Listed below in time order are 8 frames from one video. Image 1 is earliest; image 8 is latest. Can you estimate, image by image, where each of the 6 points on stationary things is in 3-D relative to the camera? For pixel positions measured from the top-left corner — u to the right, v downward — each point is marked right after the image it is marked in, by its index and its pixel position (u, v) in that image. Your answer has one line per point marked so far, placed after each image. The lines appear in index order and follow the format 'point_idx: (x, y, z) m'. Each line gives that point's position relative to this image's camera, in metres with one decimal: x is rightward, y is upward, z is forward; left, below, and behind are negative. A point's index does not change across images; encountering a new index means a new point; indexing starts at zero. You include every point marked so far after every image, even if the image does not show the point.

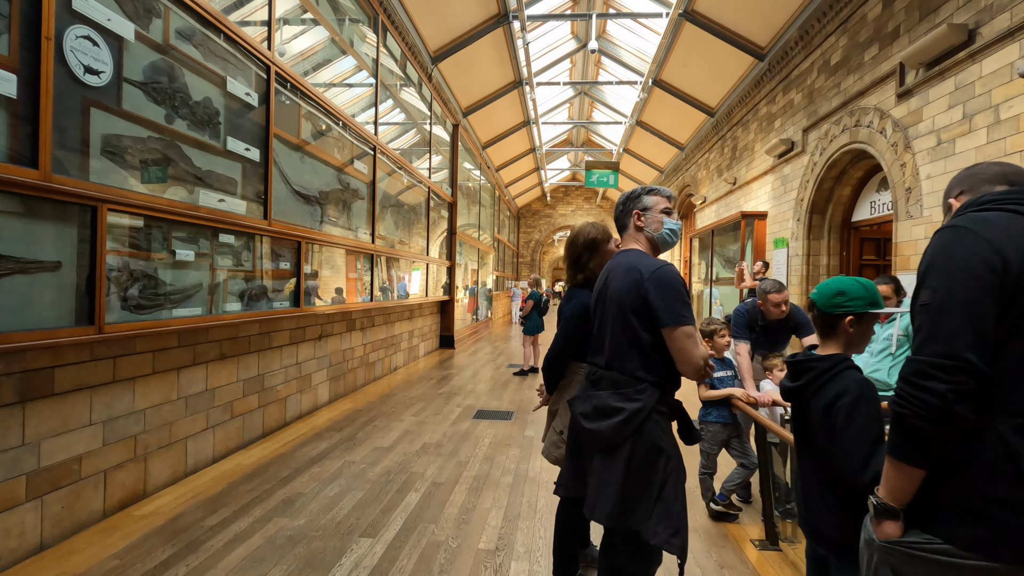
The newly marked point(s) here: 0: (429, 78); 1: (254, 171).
0: (-1.2, +3.1, +7.8) m
1: (-1.6, +0.7, +3.3) m
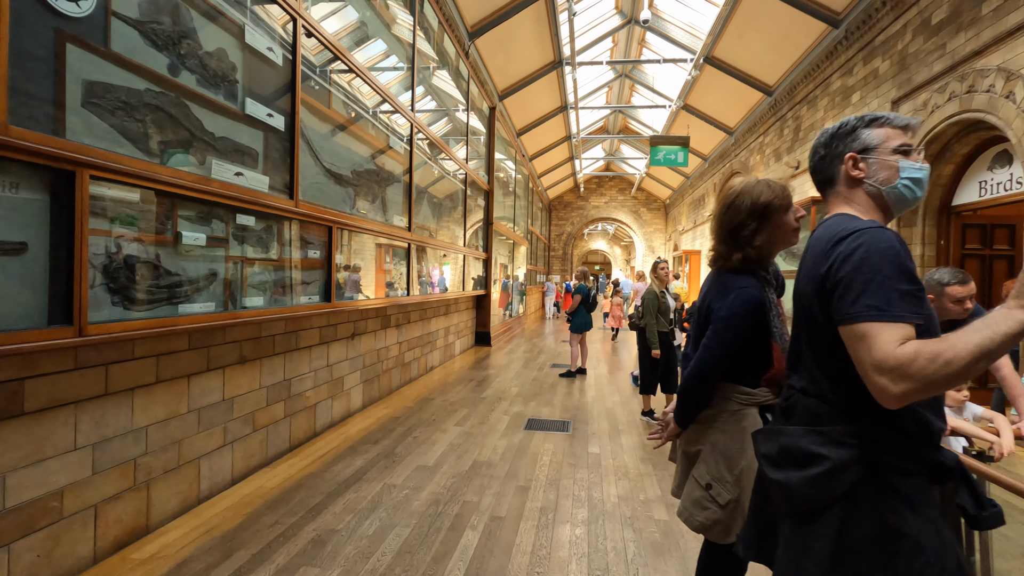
0: (-0.6, +3.2, +7.3) m
1: (-1.2, +0.8, +2.8) m
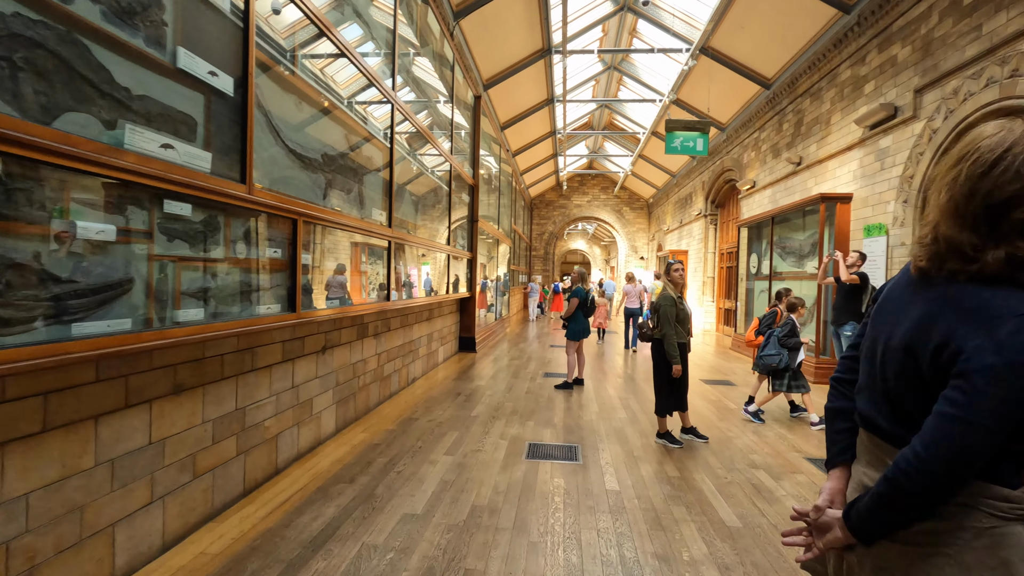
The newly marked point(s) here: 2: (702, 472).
0: (-0.8, +3.2, +6.7) m
1: (-1.2, +0.7, +2.2) m
2: (+1.1, -1.1, +3.2) m
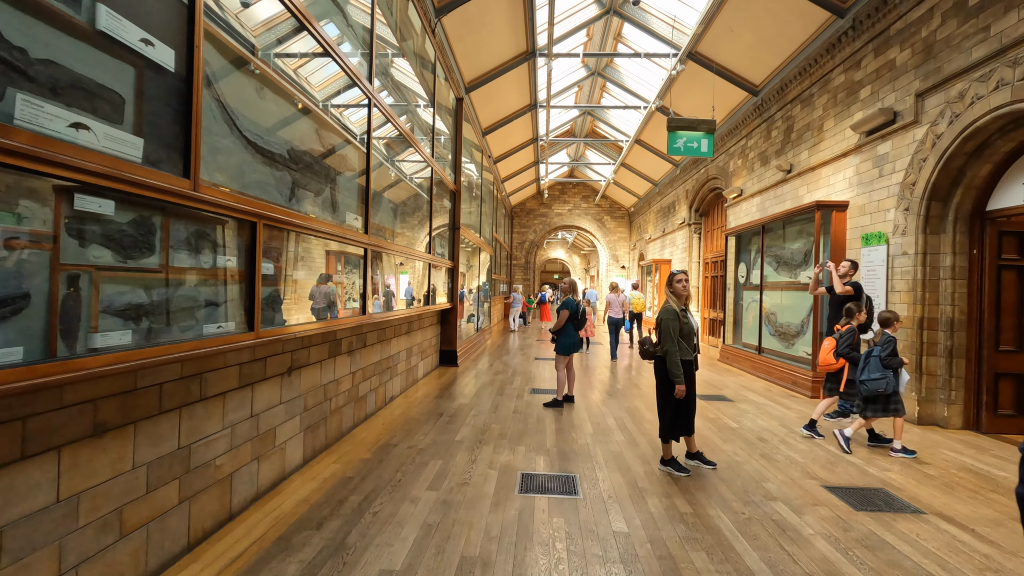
0: (-1.0, +3.0, +6.4) m
1: (-1.2, +0.7, +1.8) m
2: (+1.1, -1.2, +2.8) m
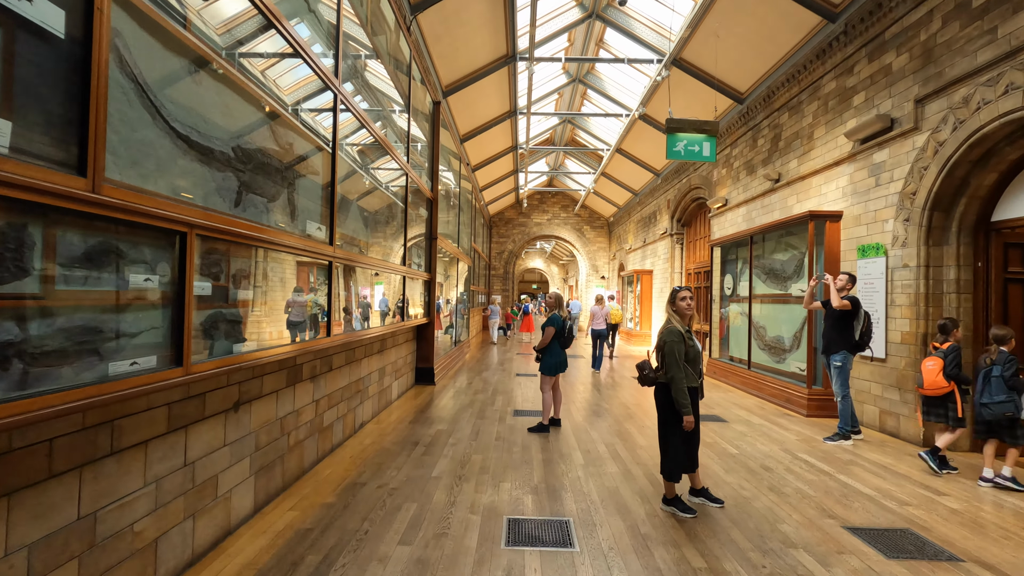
0: (-1.2, +2.9, +6.0) m
1: (-1.2, +0.6, +1.4) m
2: (+1.0, -1.3, +2.5) m
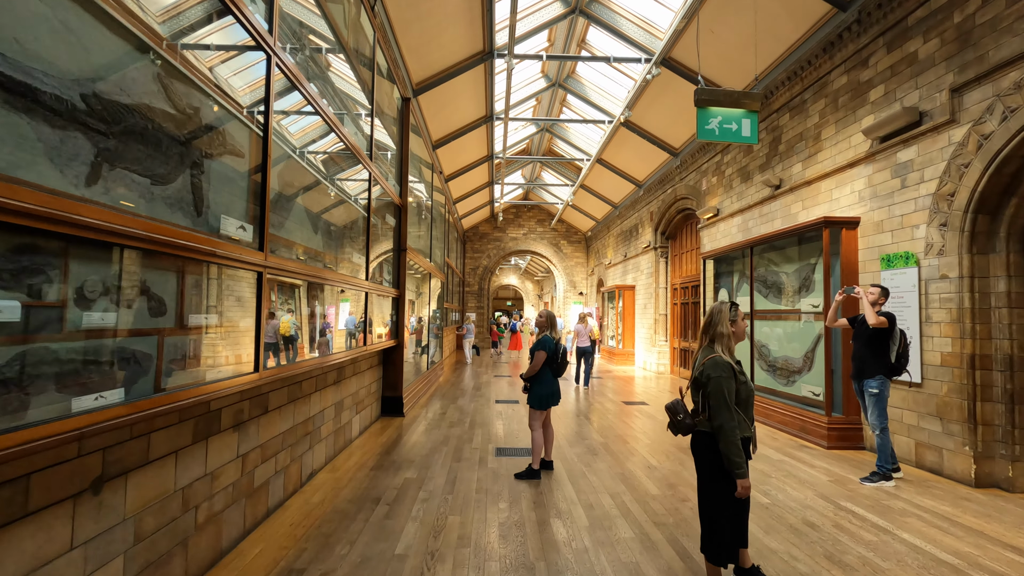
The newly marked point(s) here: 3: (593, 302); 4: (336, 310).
0: (-1.4, +2.7, +5.3) m
1: (-1.2, +0.6, +0.6) m
2: (+1.0, -1.3, +1.7) m
3: (+2.8, -0.5, +18.6) m
4: (-1.4, -0.2, +4.1) m
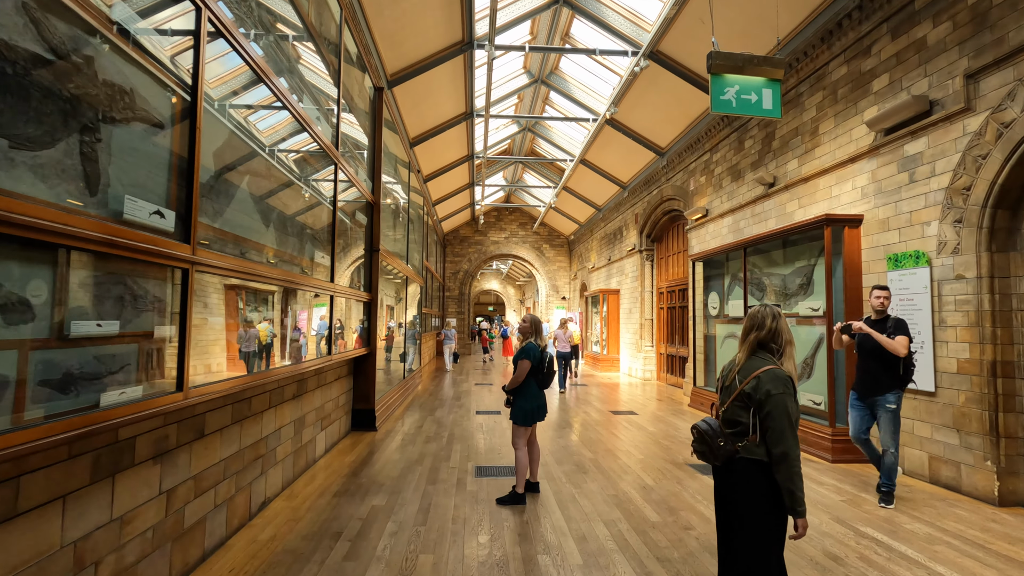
0: (-1.6, +2.7, +4.8) m
1: (-1.2, +0.6, +0.2) m
2: (+1.0, -1.3, +1.3) m
3: (+2.2, -0.6, +18.3) m
4: (-1.5, -0.2, +3.6) m
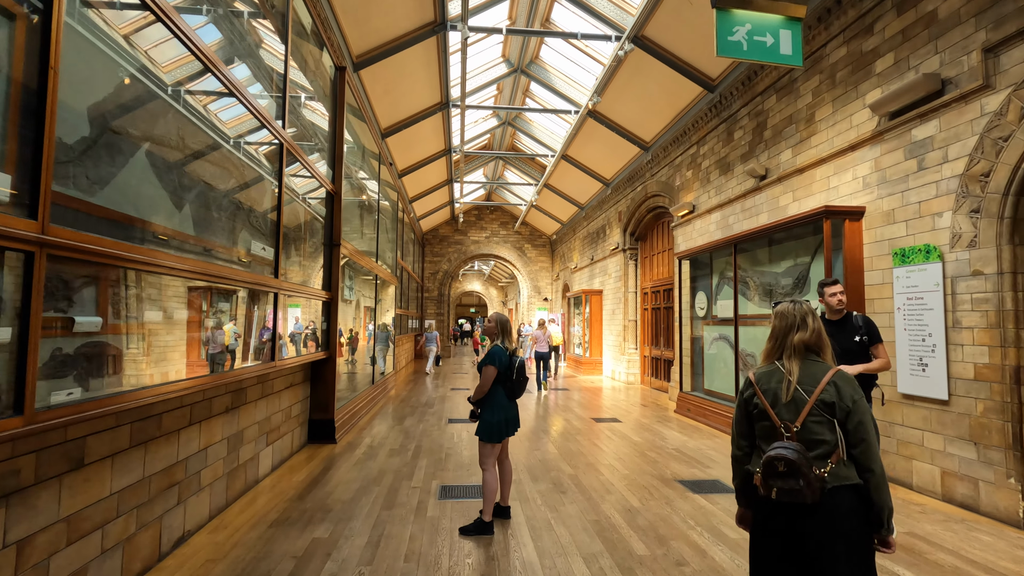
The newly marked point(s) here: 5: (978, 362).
0: (-1.8, +2.7, +4.3) m
1: (-1.3, +0.6, -0.3) m
2: (+0.8, -1.3, +0.9) m
3: (+1.5, -0.7, +17.8) m
4: (-1.7, -0.2, +3.1) m
5: (+3.0, -0.5, +3.4) m
